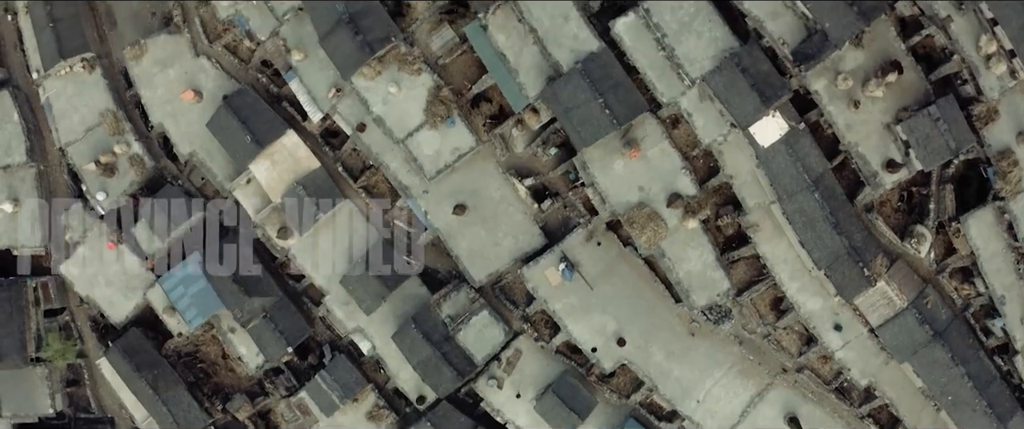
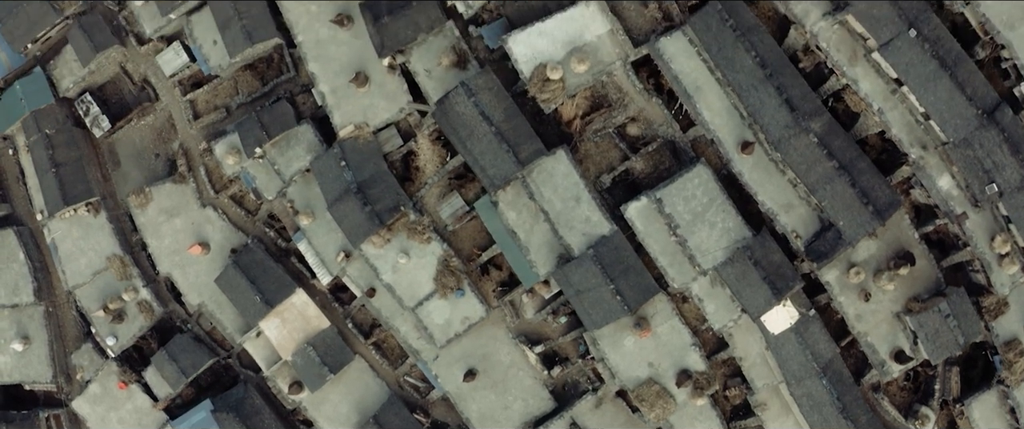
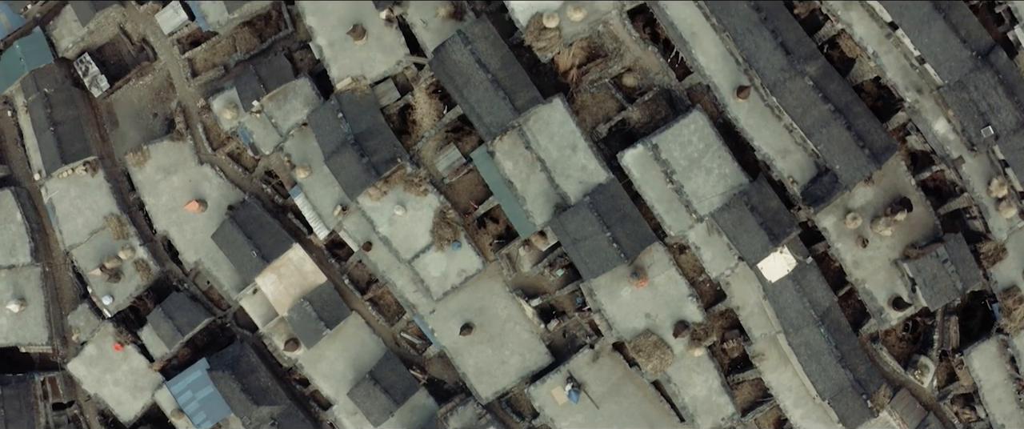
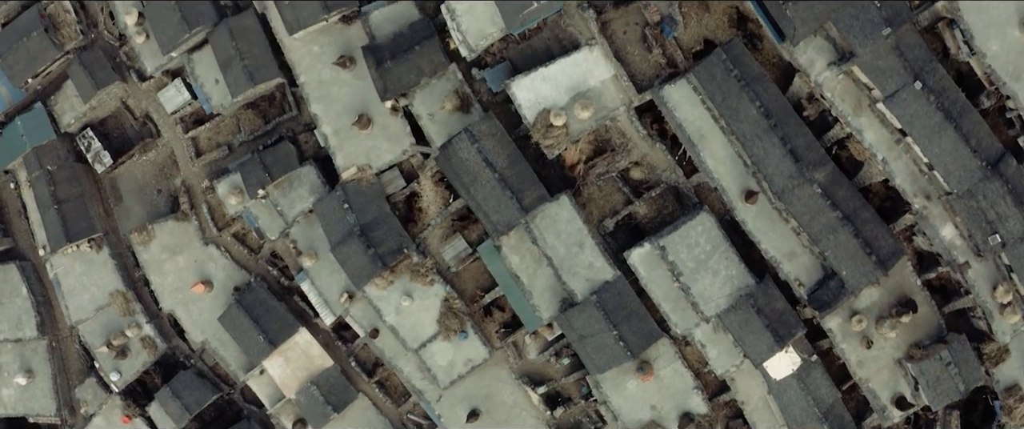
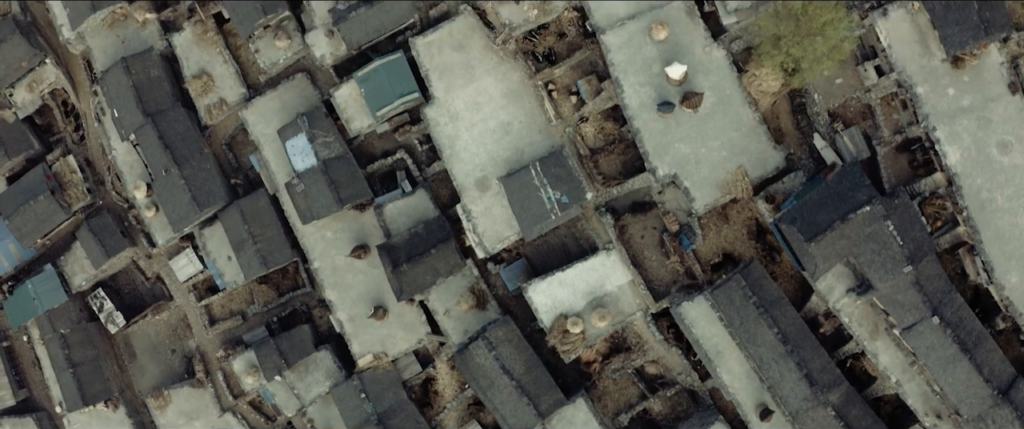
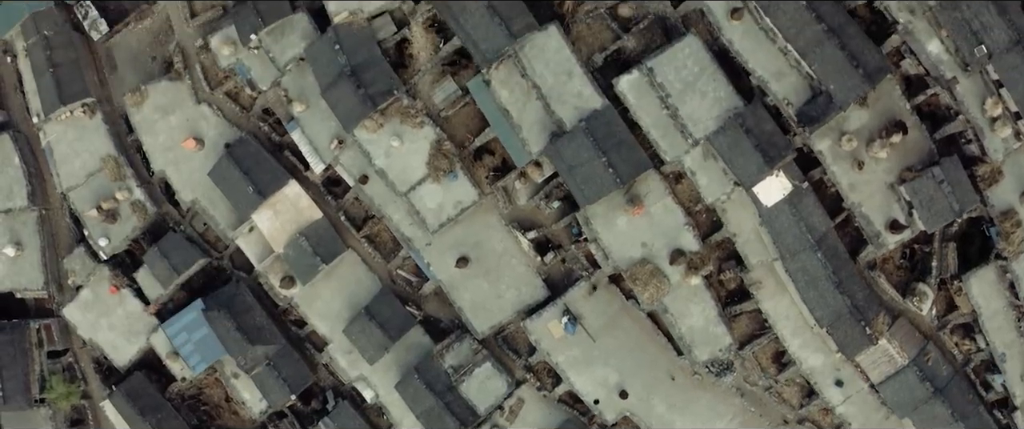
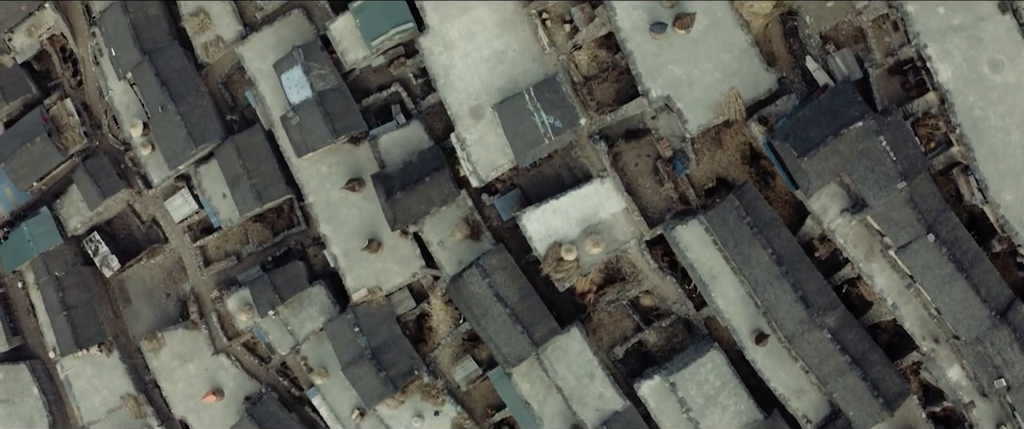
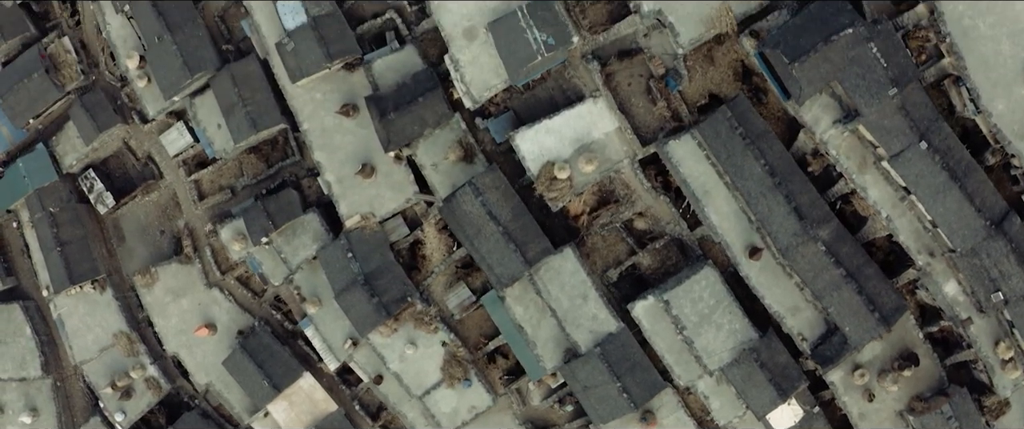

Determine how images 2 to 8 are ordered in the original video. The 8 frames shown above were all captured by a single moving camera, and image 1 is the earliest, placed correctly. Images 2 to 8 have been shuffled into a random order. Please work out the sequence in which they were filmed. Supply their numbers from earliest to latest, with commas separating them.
6, 3, 2, 4, 8, 7, 5
